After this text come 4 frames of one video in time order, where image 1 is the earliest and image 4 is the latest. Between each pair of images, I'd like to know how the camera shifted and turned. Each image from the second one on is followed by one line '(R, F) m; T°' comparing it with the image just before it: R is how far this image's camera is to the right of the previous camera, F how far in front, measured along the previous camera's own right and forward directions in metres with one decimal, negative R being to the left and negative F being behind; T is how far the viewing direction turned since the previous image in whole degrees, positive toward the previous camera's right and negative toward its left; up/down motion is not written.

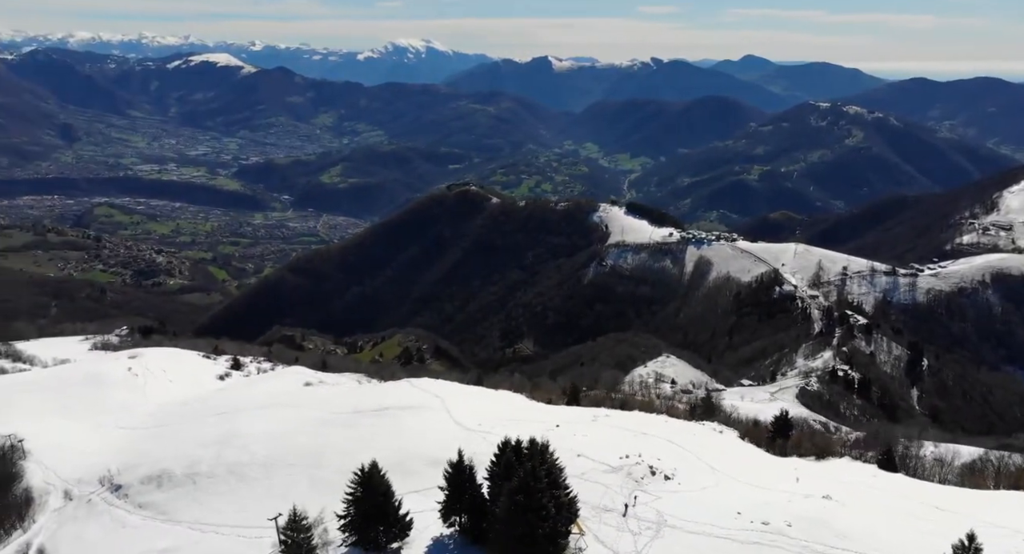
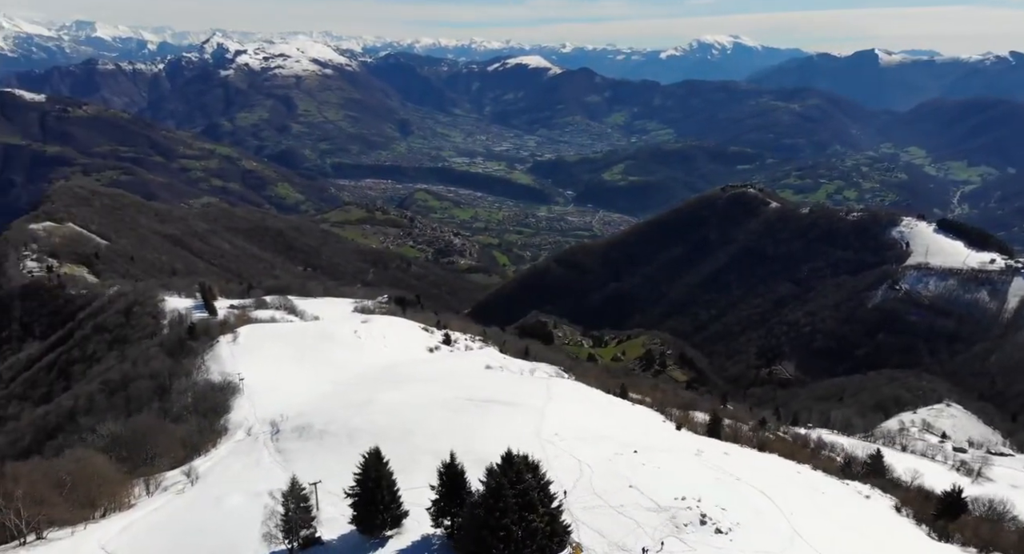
(+24.9, +4.5) m; -27°
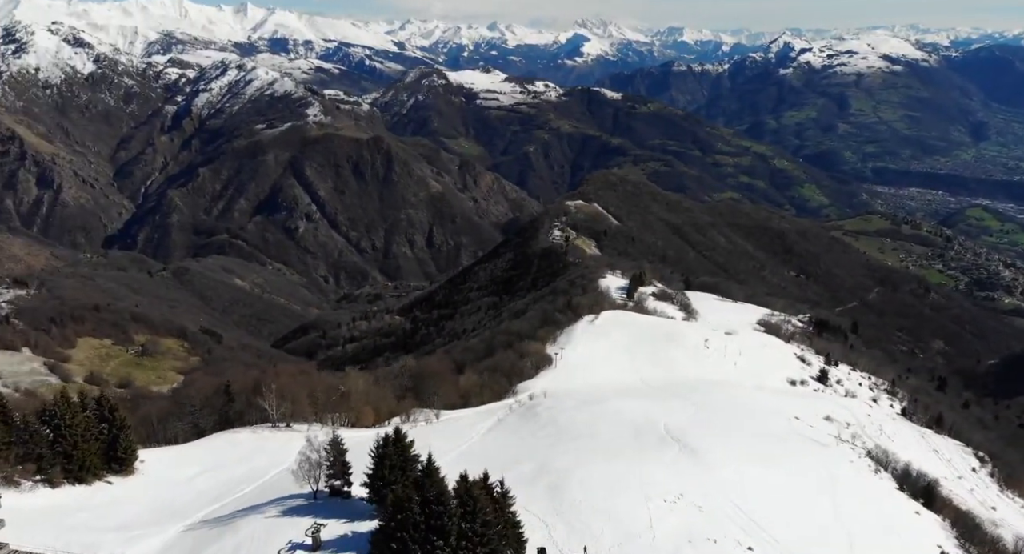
(+37.4, +22.1) m; -48°
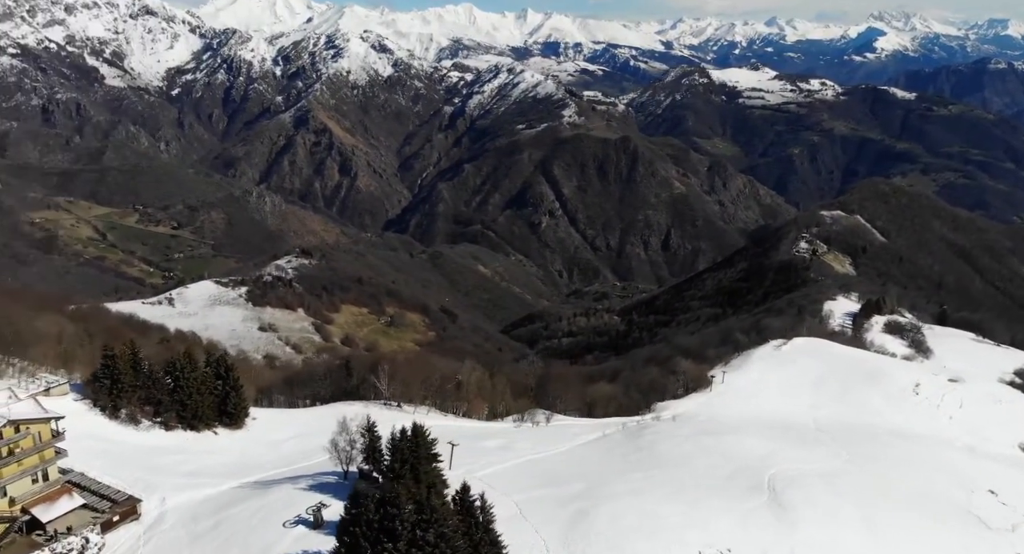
(+18.0, +9.2) m; -23°
